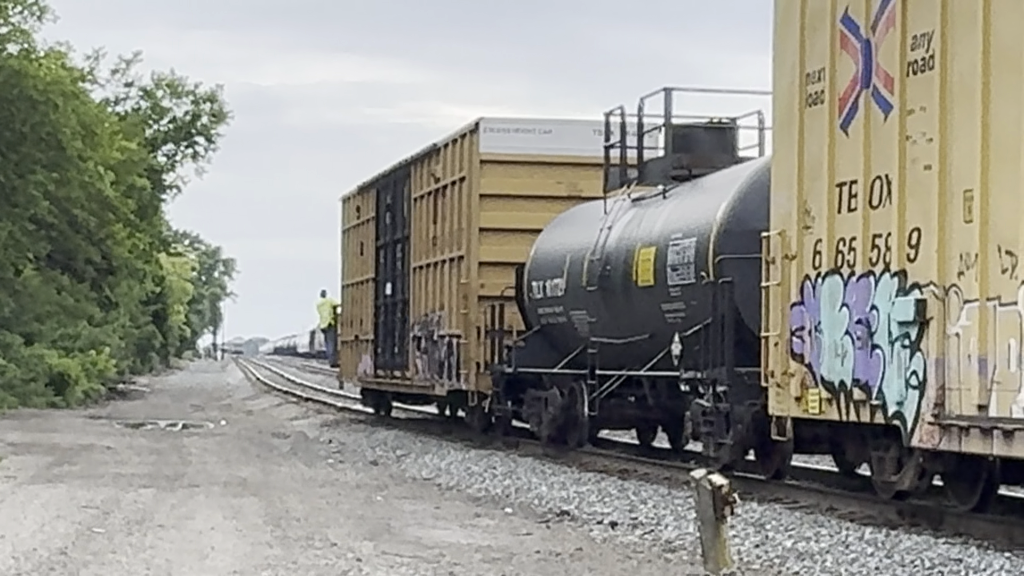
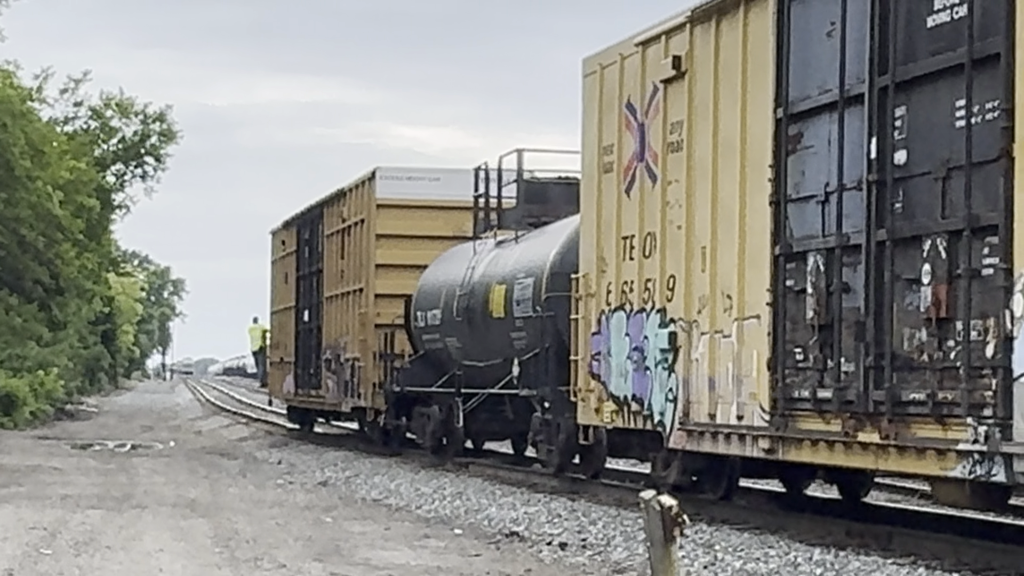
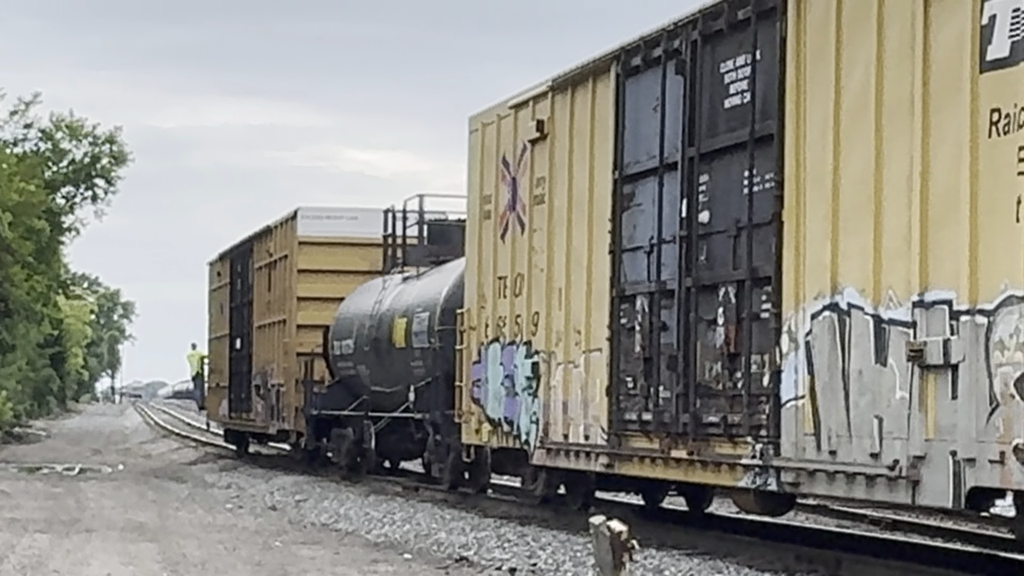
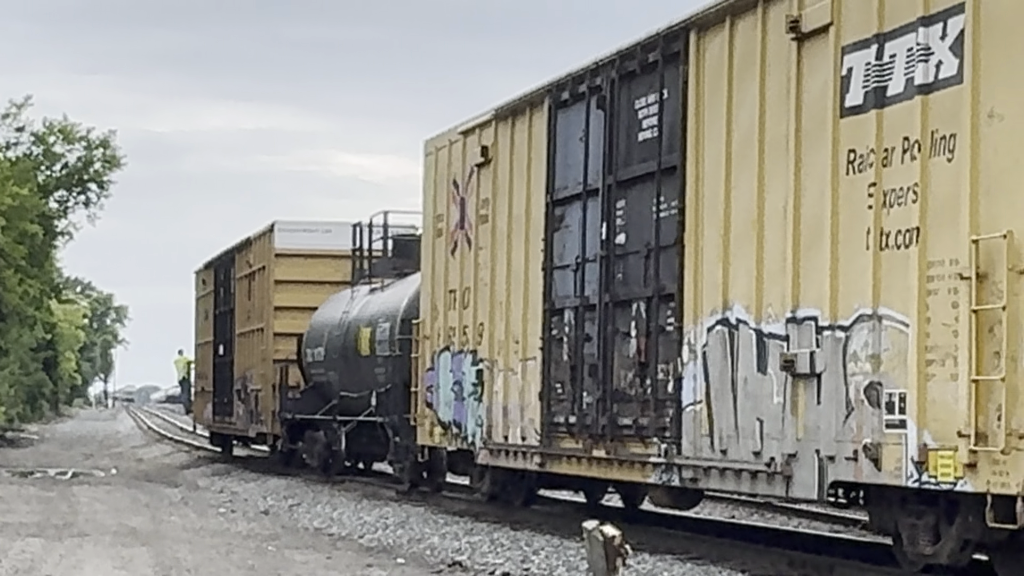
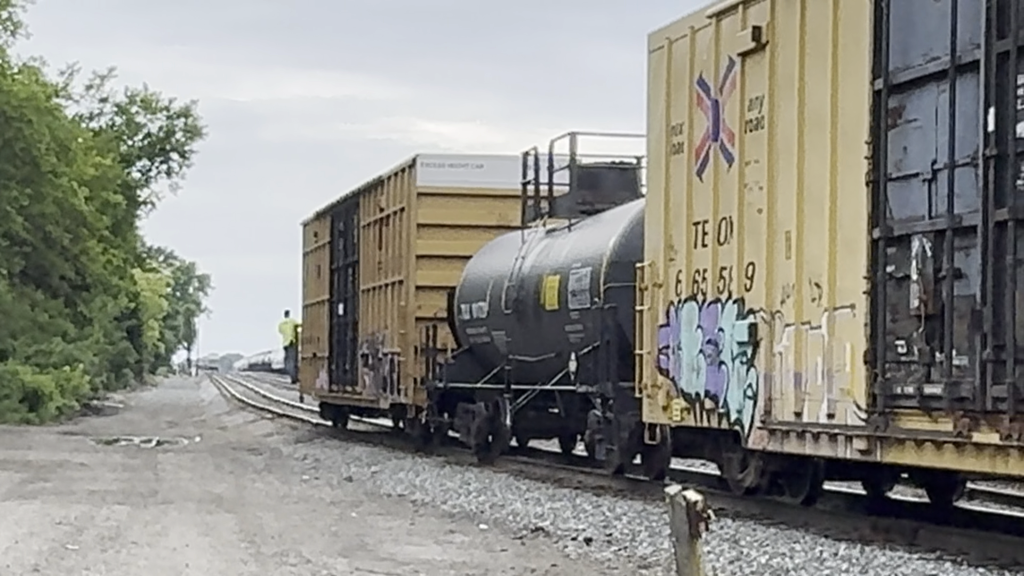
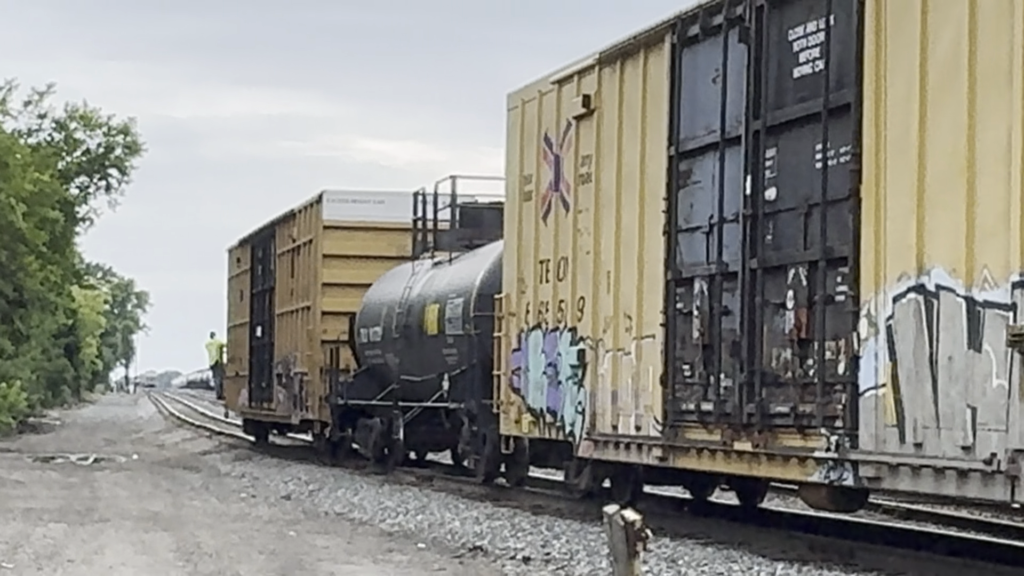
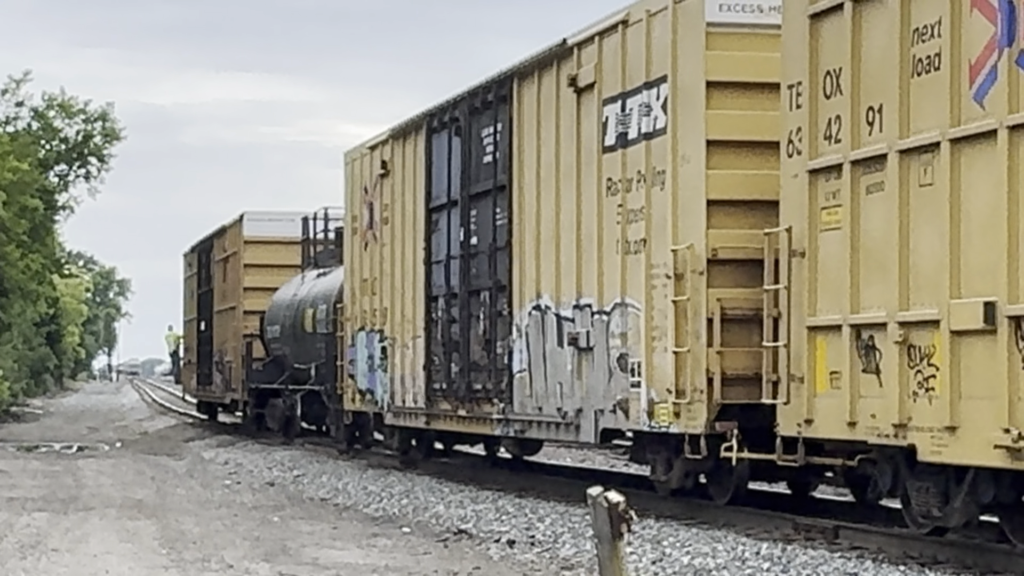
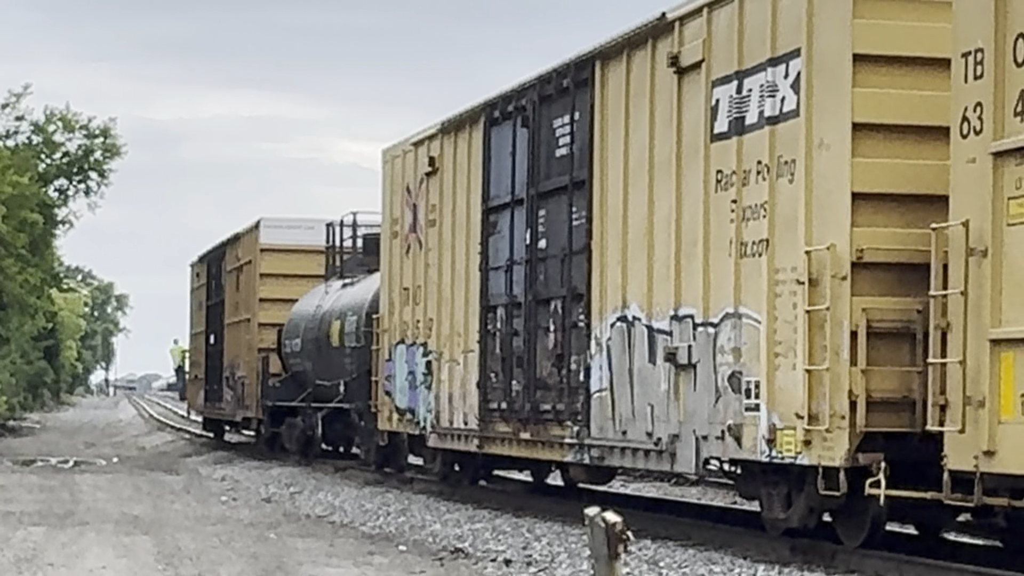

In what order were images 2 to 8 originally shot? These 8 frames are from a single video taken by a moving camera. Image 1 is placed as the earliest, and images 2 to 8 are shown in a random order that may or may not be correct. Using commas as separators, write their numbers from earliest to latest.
5, 2, 6, 3, 4, 8, 7
